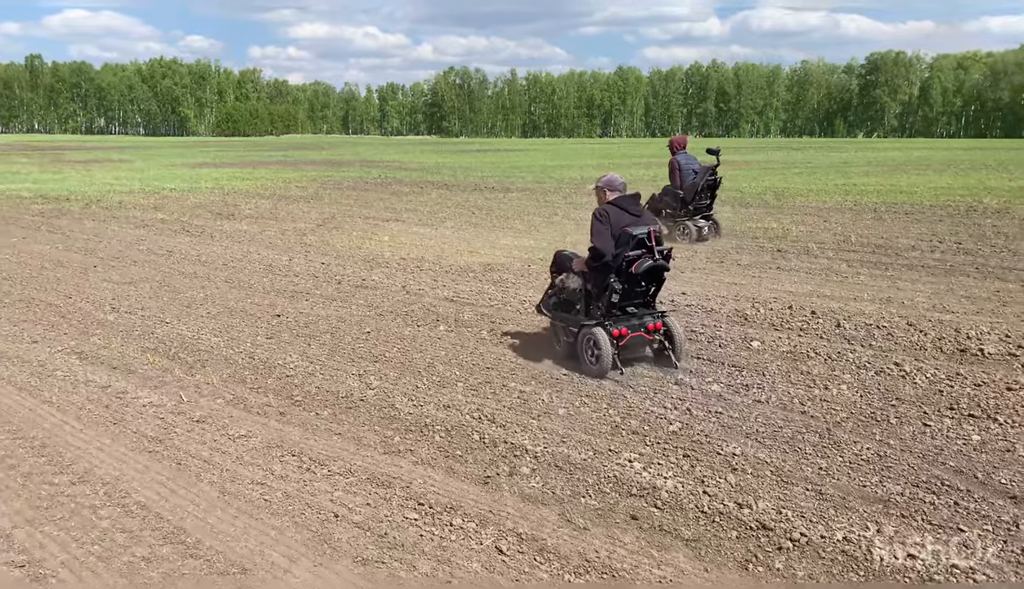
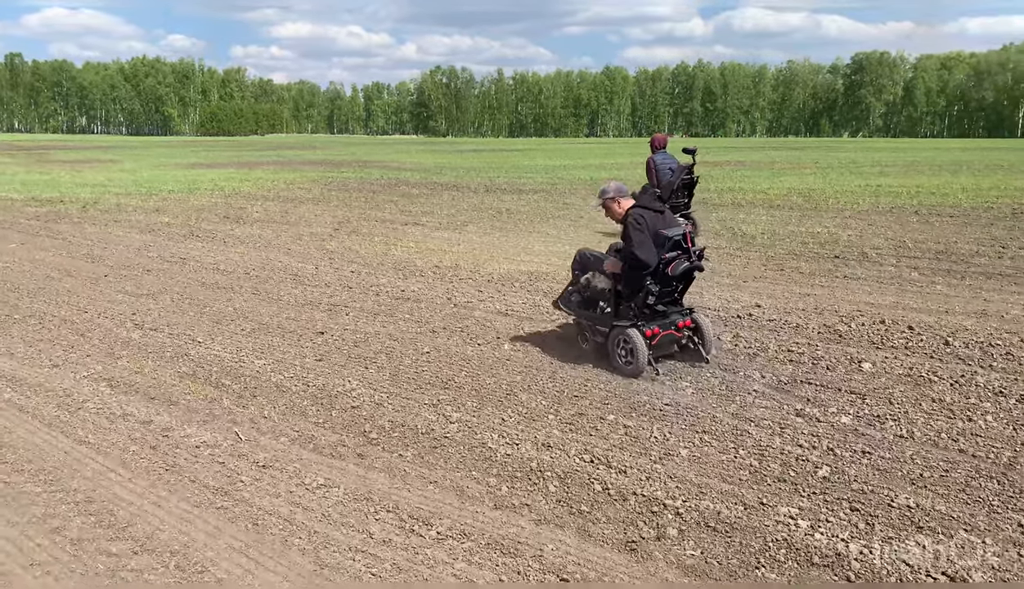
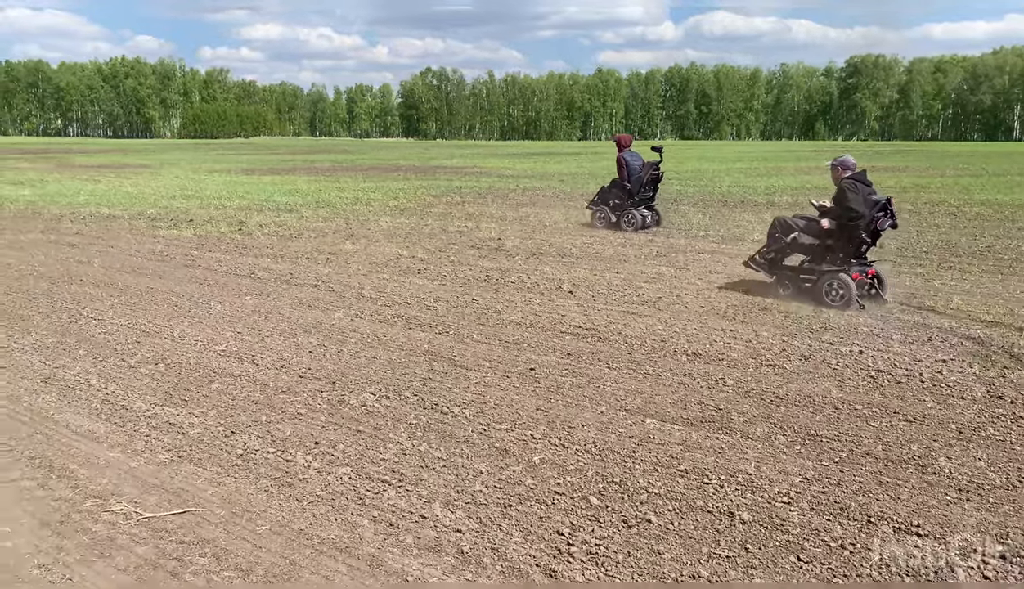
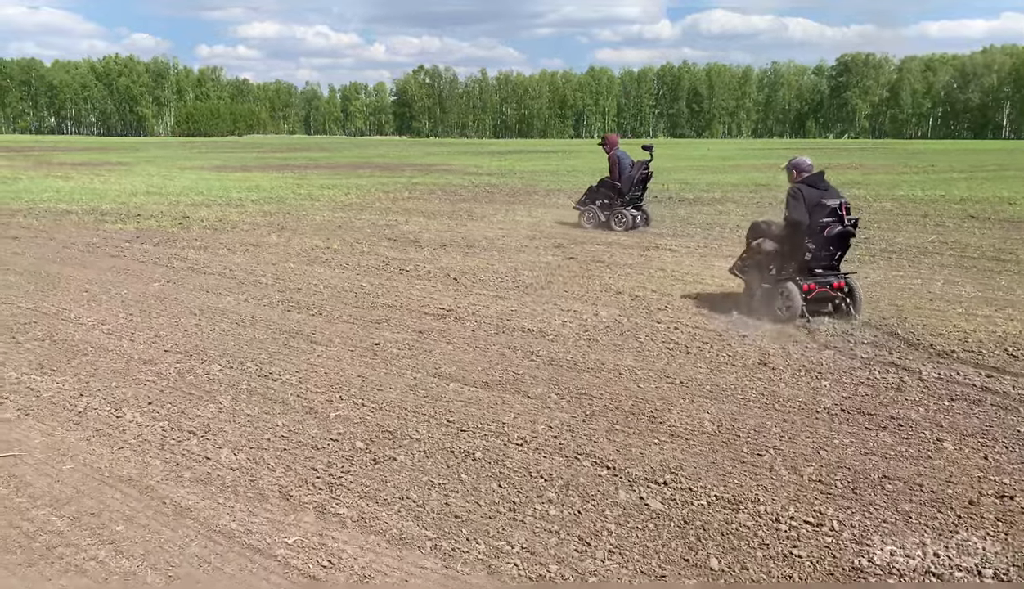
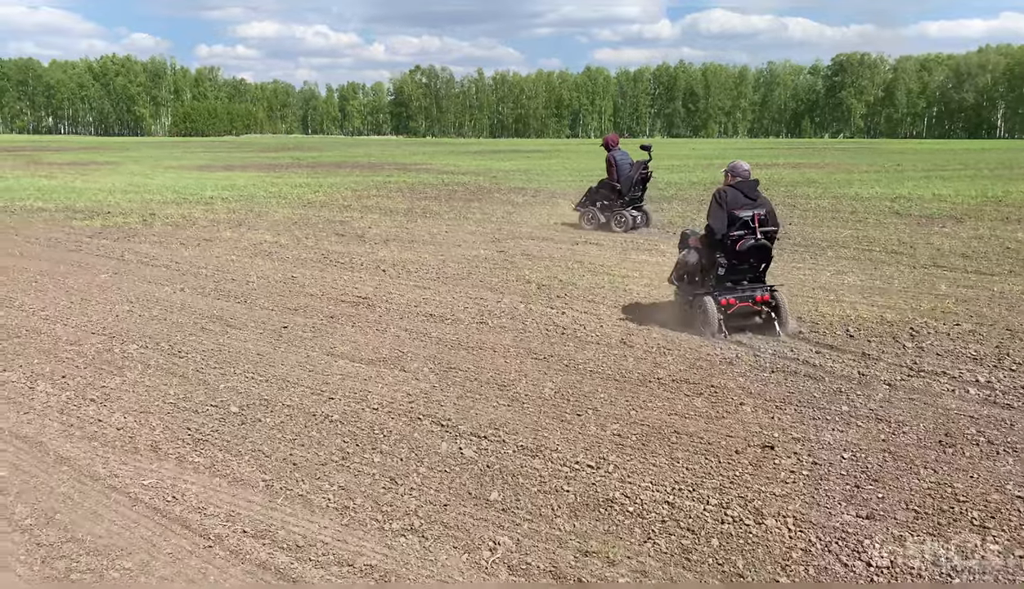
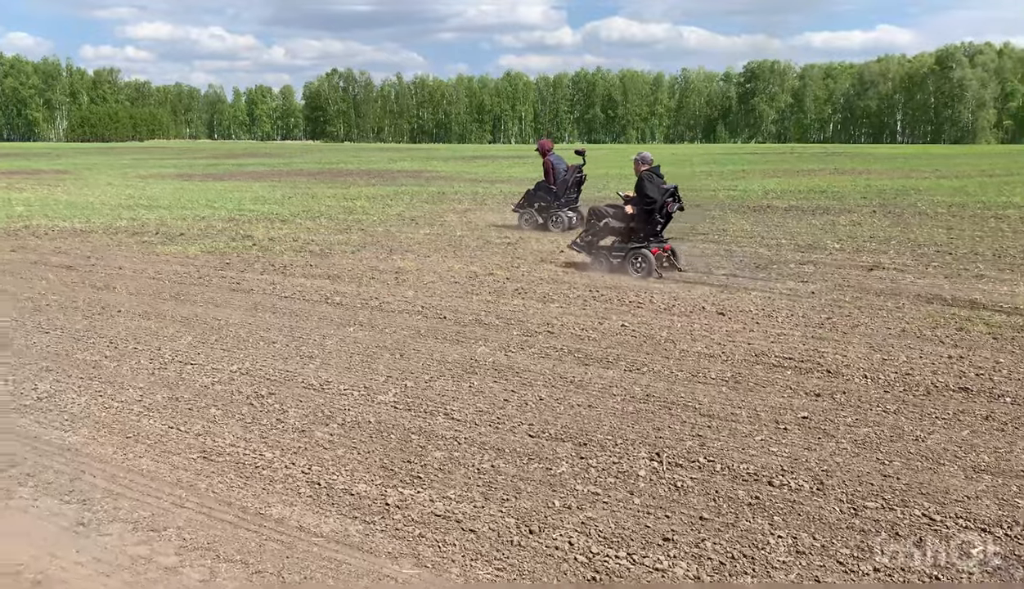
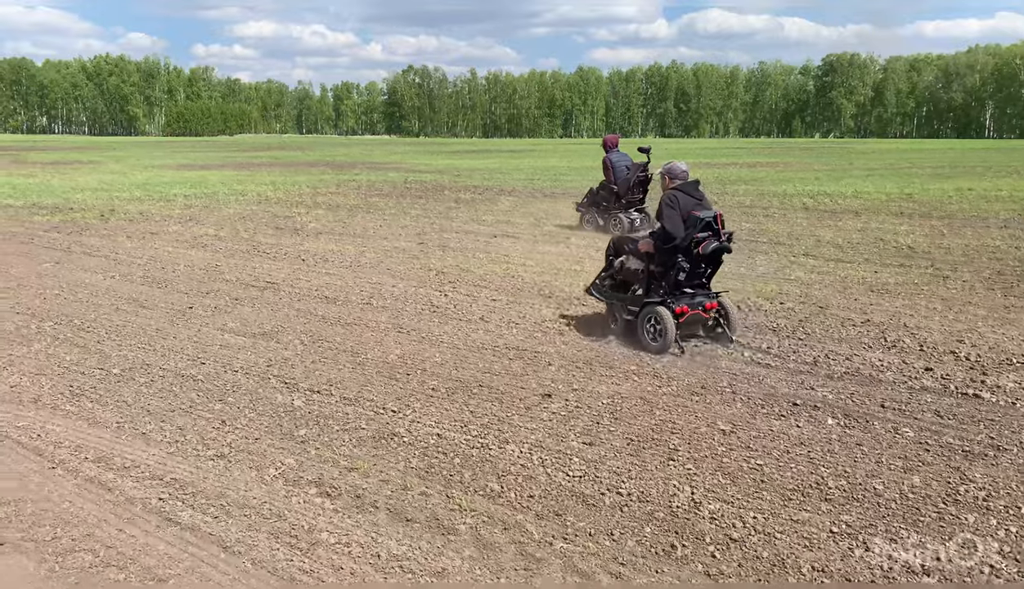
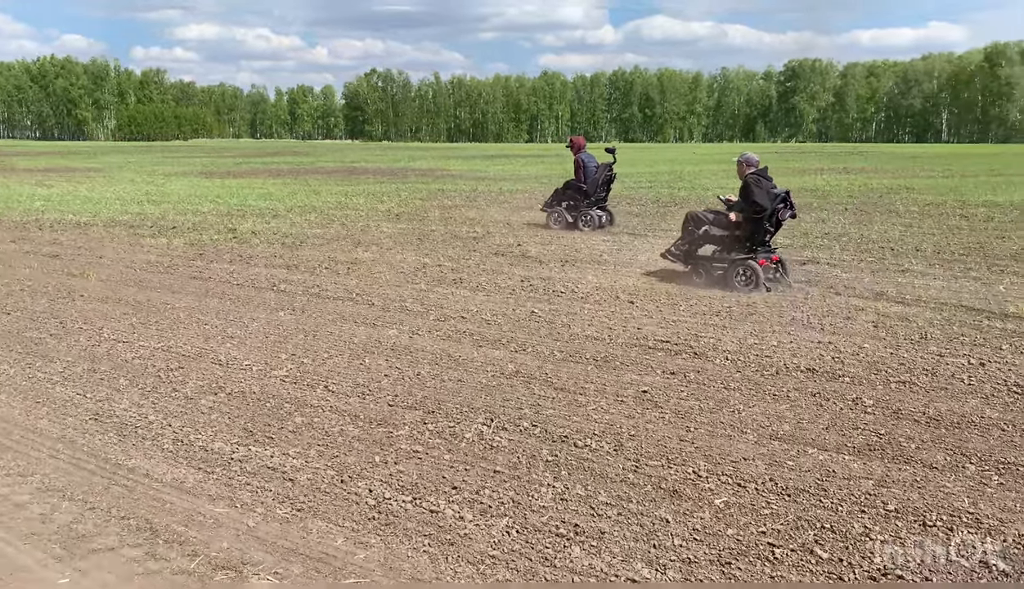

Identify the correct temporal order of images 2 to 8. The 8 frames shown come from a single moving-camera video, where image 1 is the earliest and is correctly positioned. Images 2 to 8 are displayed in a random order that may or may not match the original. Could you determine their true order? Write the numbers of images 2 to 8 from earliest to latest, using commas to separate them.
2, 7, 5, 4, 3, 8, 6
